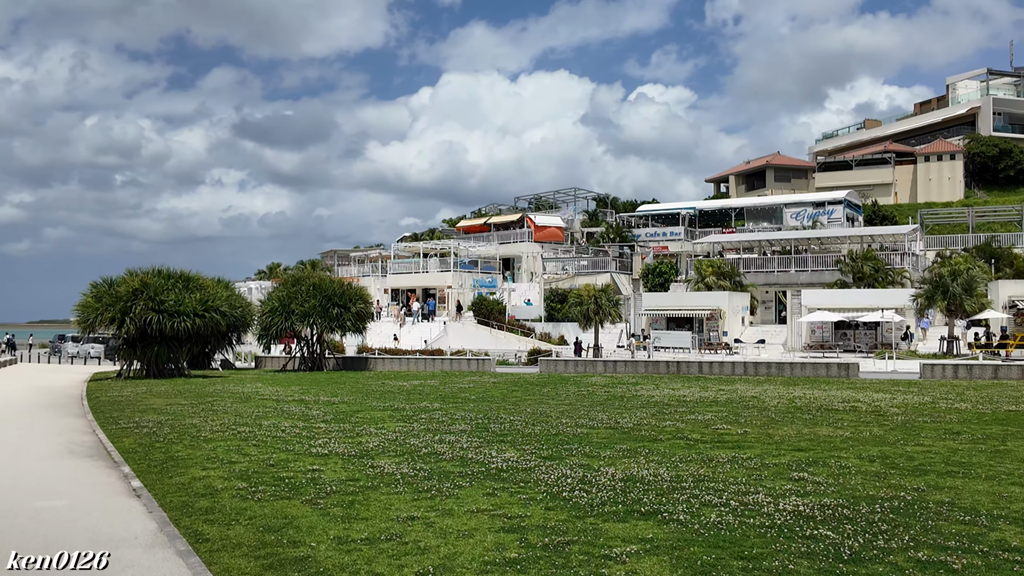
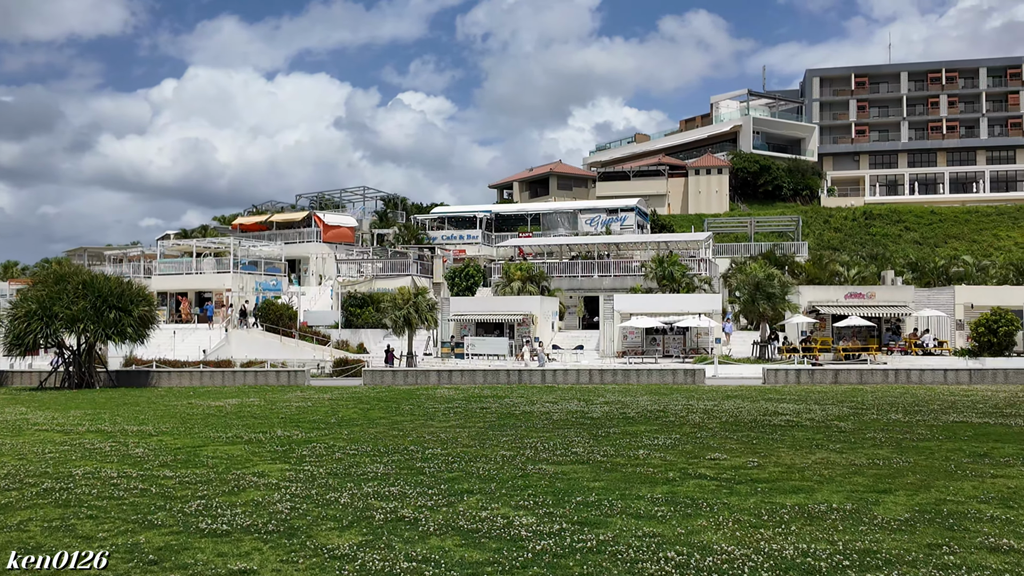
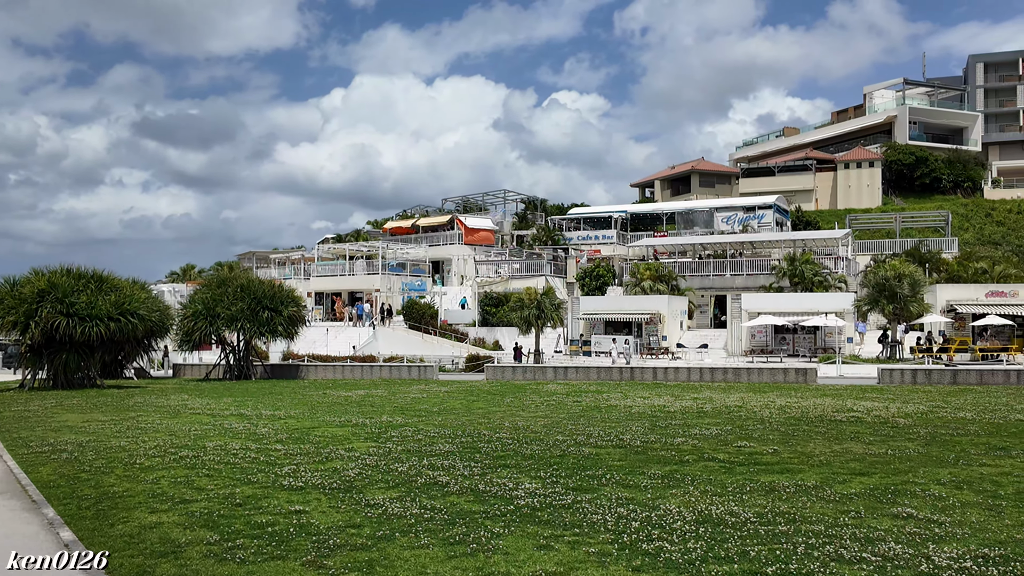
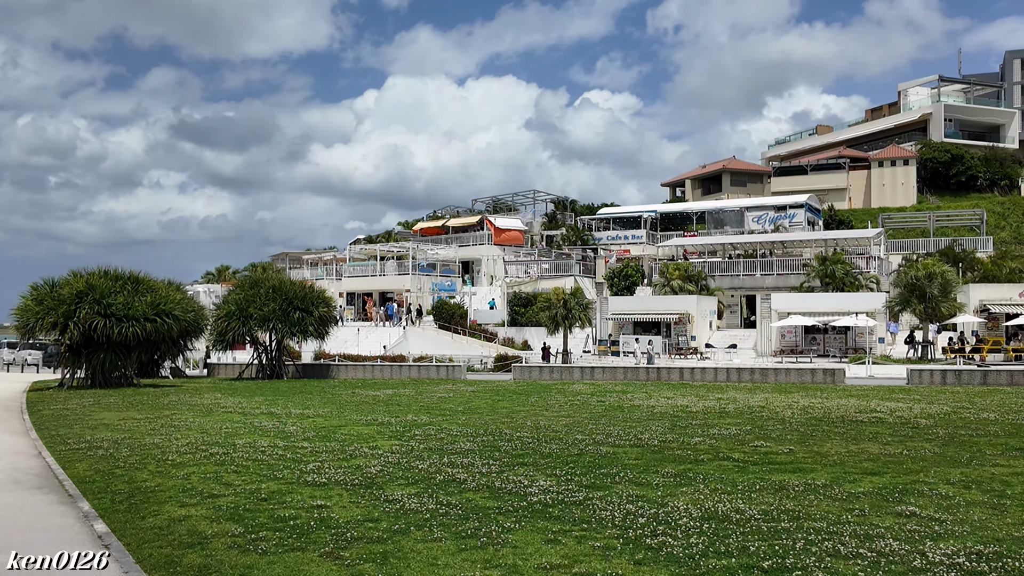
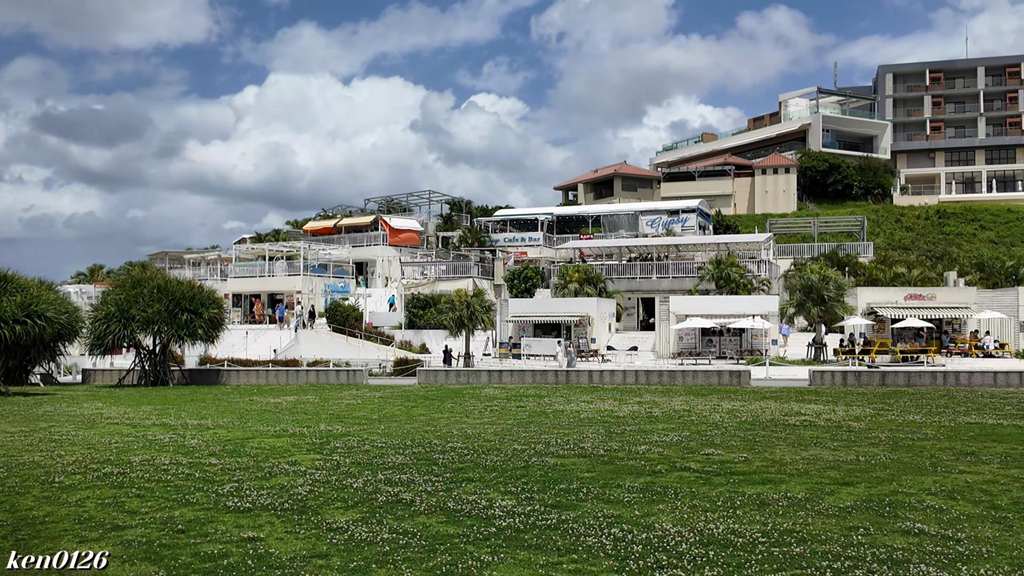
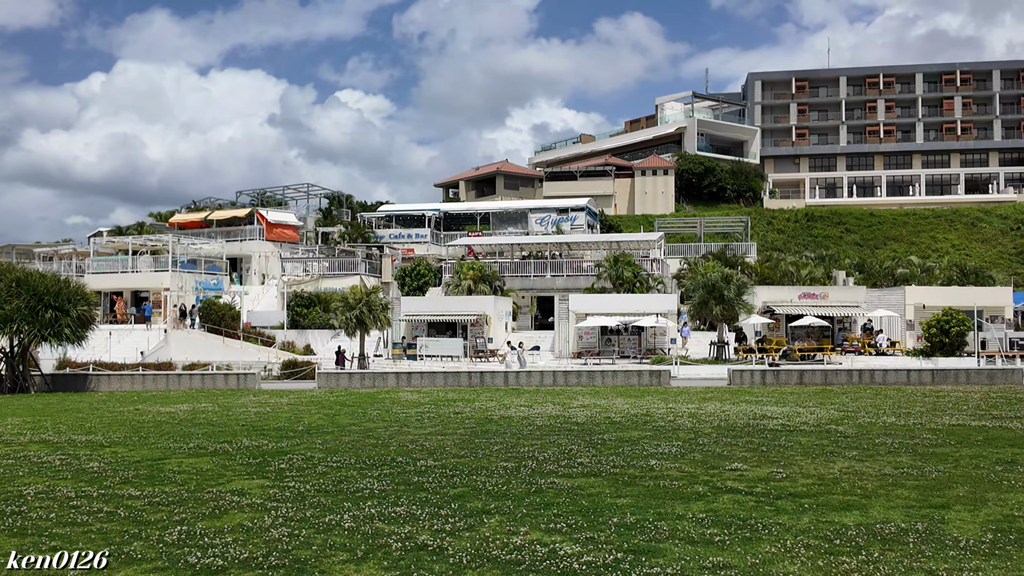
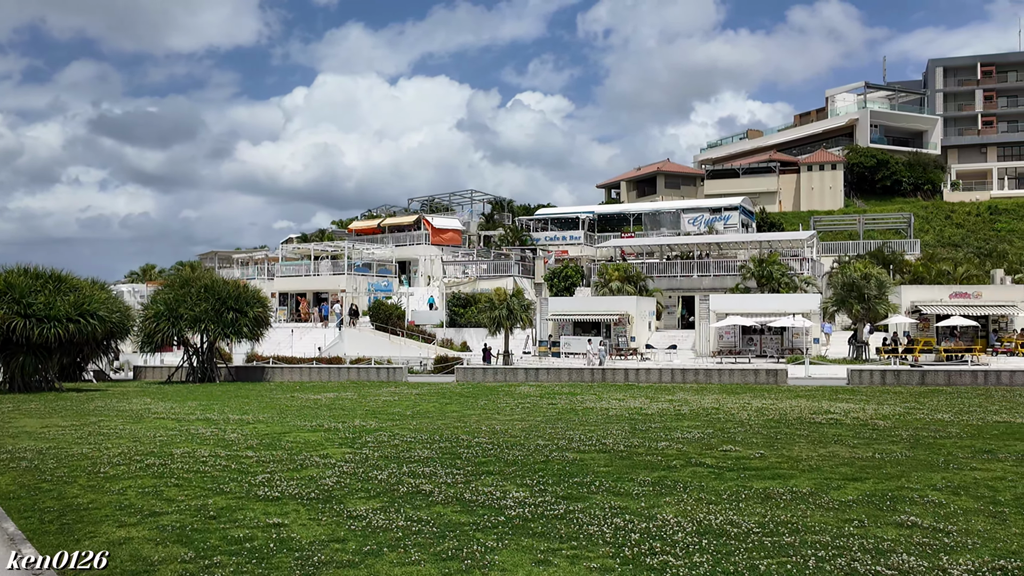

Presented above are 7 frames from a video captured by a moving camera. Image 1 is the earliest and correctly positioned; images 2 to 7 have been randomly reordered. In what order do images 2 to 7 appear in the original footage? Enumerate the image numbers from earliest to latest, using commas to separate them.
4, 3, 7, 5, 2, 6
